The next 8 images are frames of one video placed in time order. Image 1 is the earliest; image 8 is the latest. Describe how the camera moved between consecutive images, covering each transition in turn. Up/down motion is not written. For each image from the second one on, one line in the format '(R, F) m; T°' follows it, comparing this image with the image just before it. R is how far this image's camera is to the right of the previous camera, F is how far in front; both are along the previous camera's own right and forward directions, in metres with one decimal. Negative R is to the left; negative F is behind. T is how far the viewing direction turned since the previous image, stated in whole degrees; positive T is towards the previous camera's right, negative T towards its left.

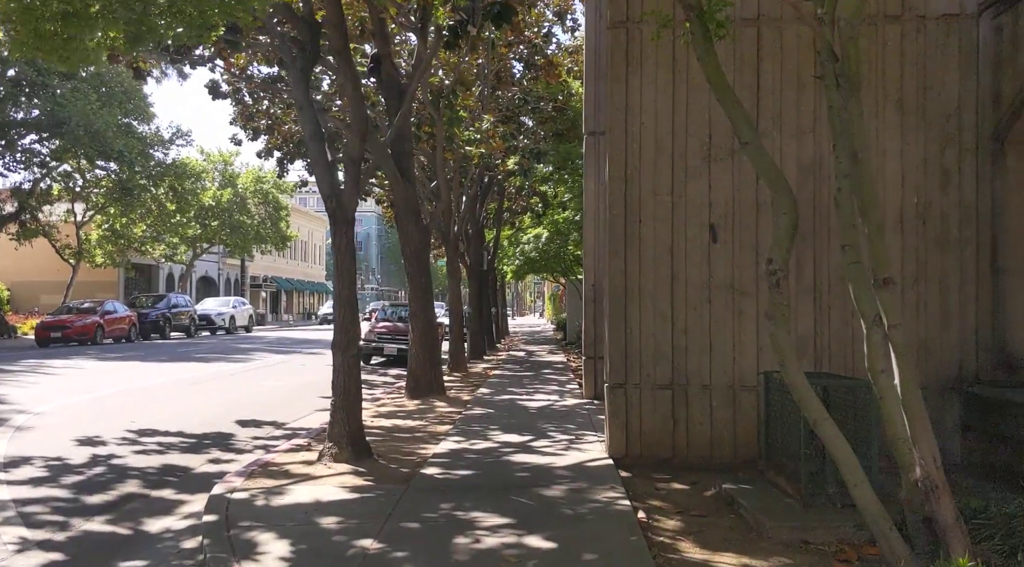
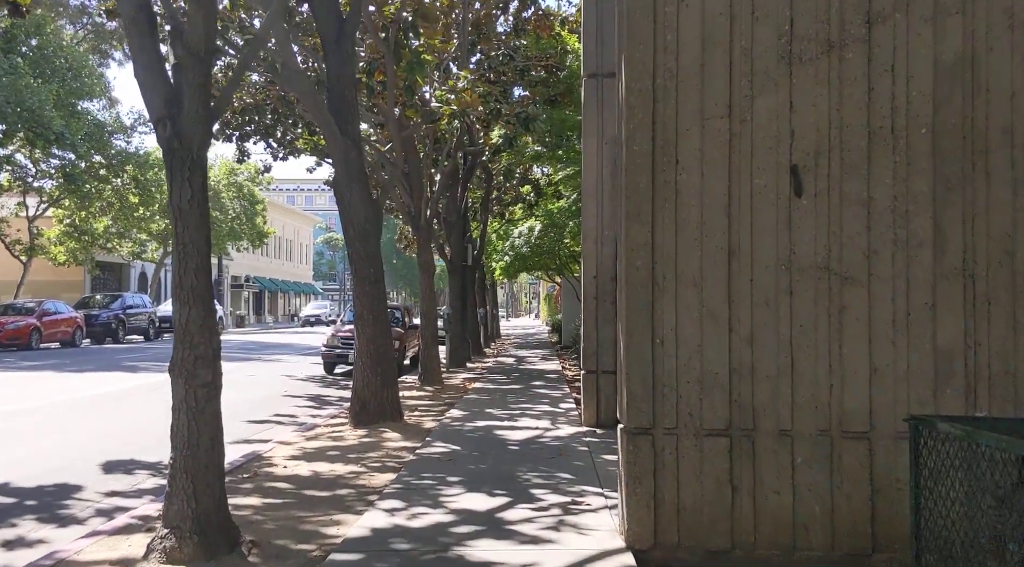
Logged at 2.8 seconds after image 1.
(+0.2, +3.2) m; 0°
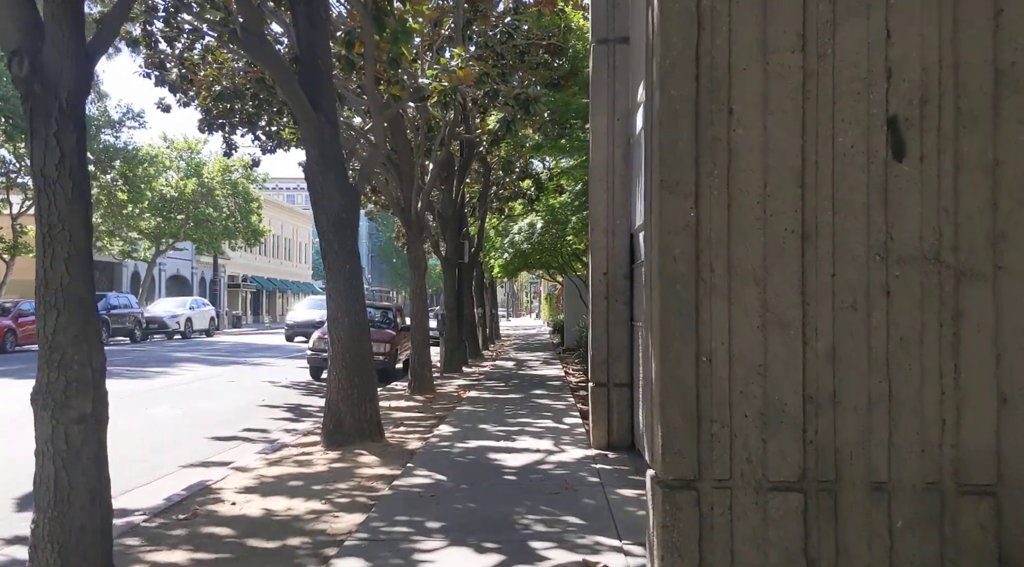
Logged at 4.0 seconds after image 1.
(0.0, +1.4) m; 0°
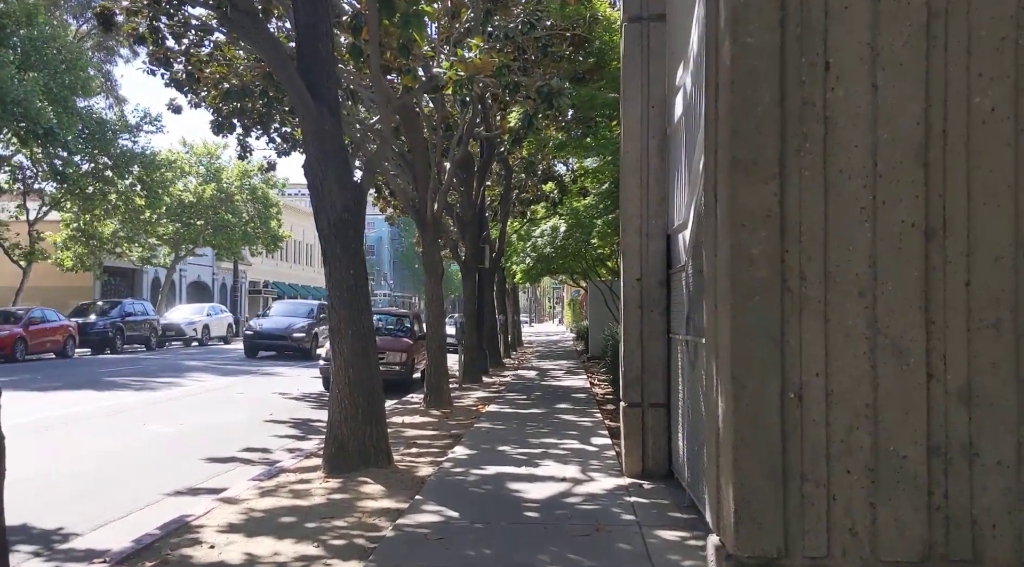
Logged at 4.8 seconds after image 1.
(0.0, +0.9) m; -2°
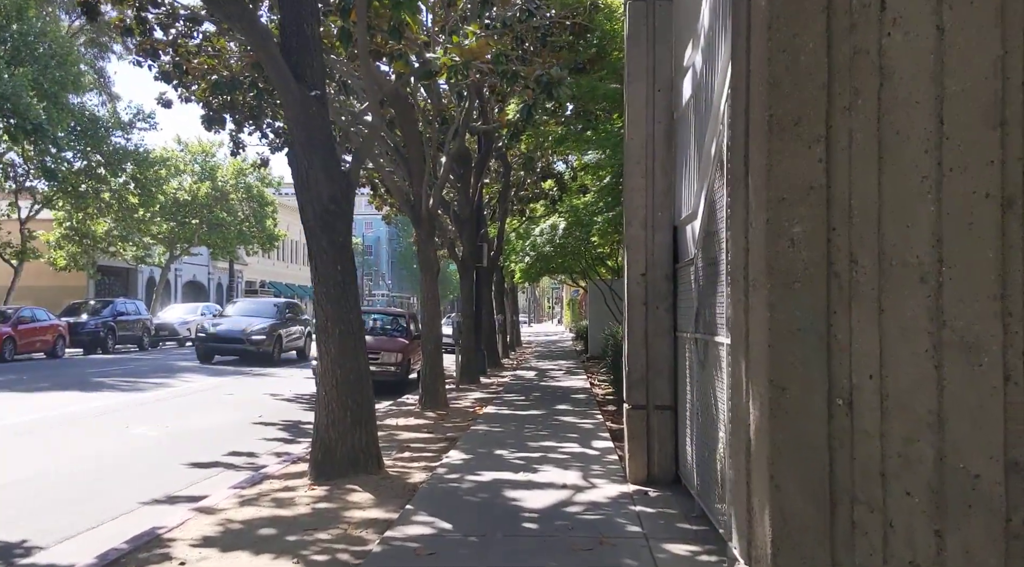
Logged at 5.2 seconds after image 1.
(0.0, +0.4) m; 0°
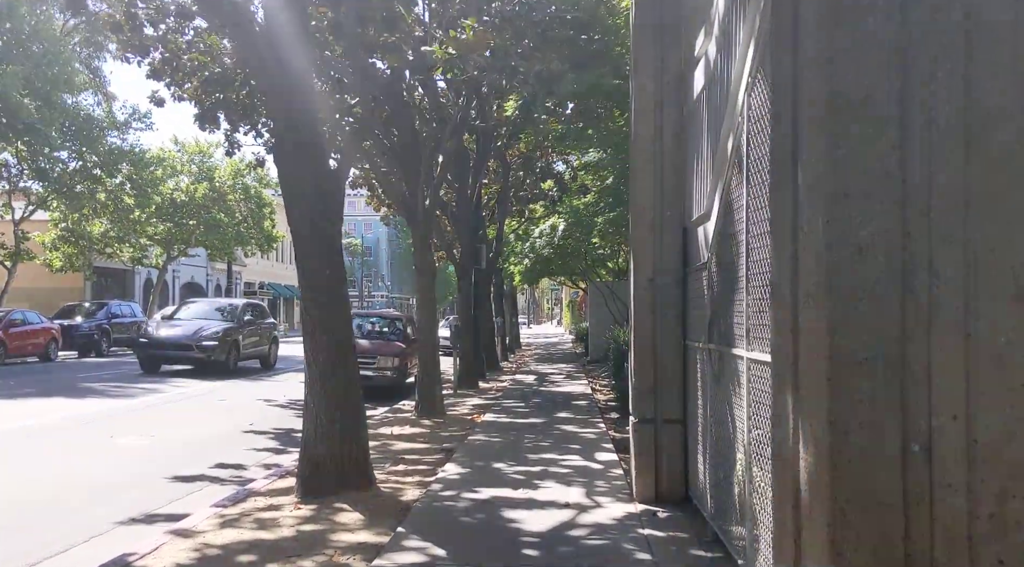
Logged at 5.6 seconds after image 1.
(0.0, +0.4) m; 0°
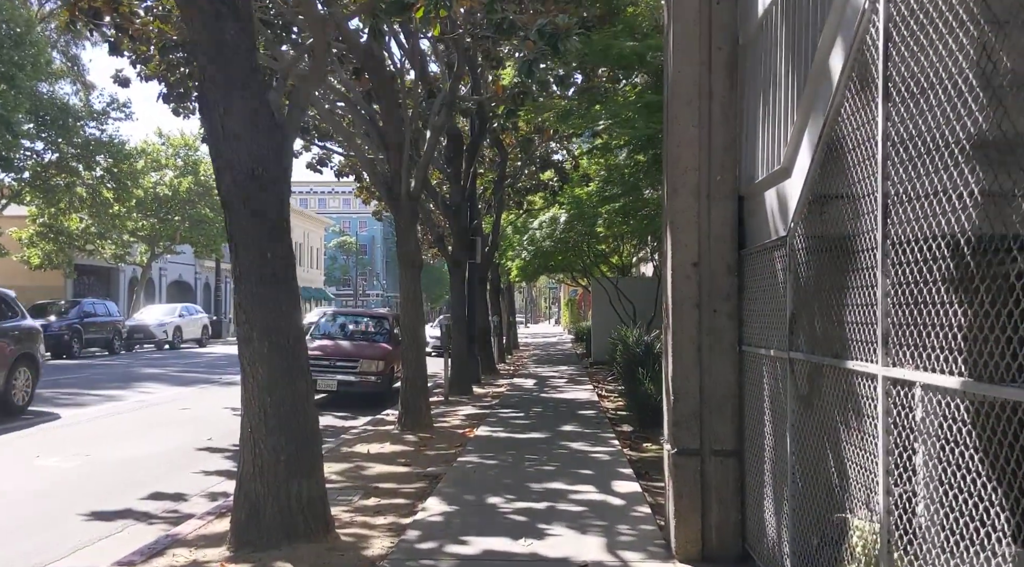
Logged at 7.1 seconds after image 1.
(0.0, +1.7) m; 0°
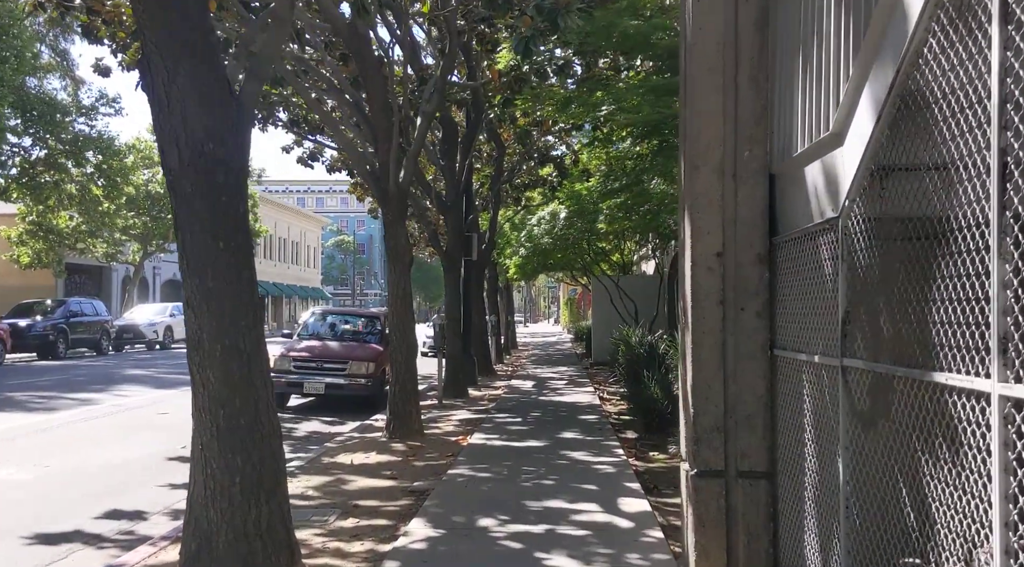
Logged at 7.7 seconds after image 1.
(0.0, +0.7) m; 0°
